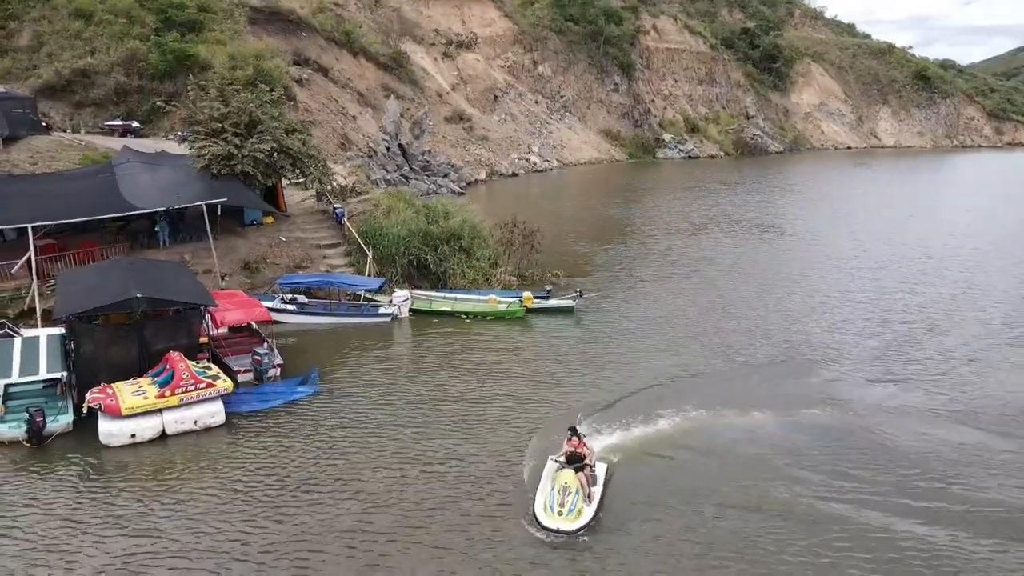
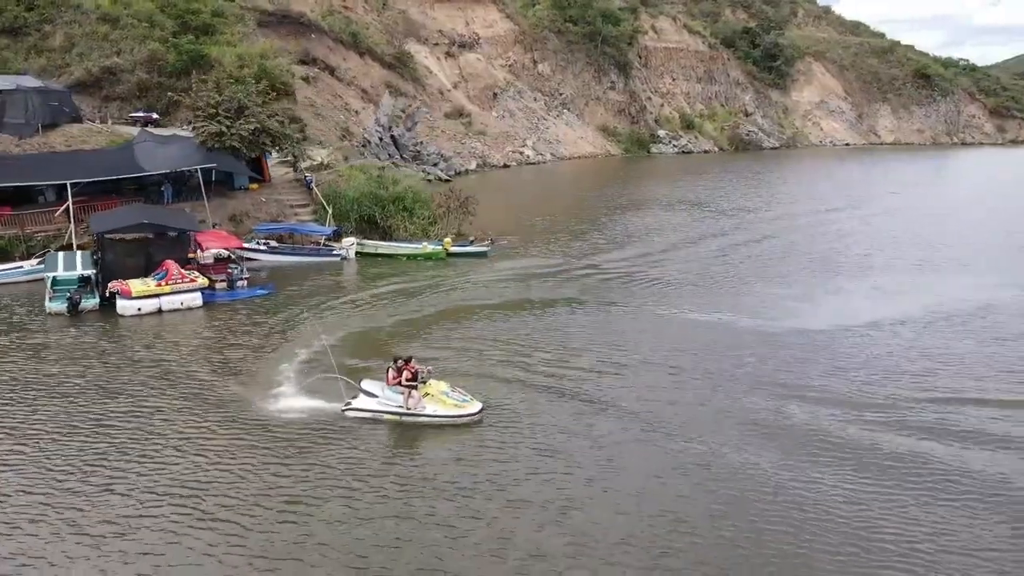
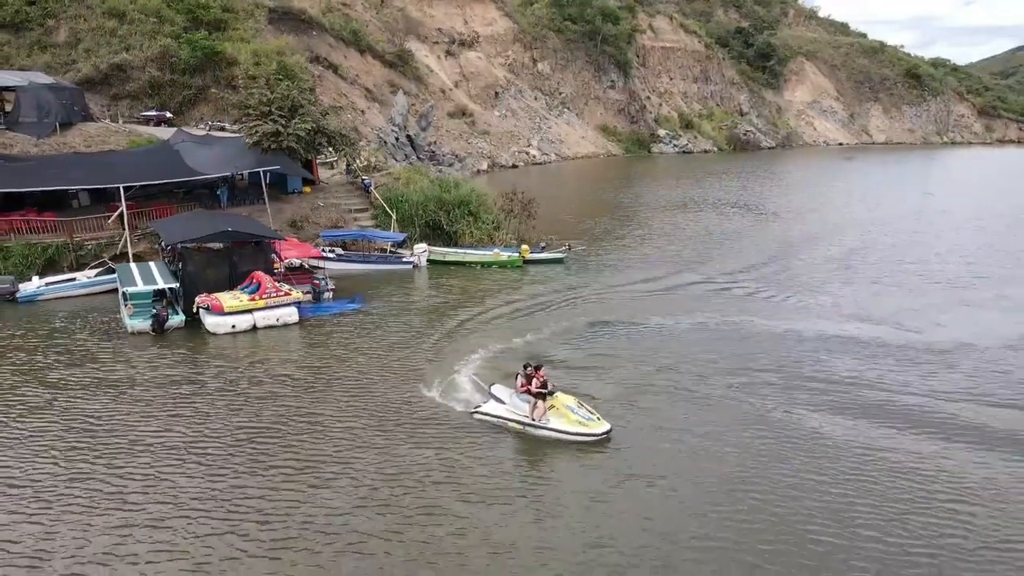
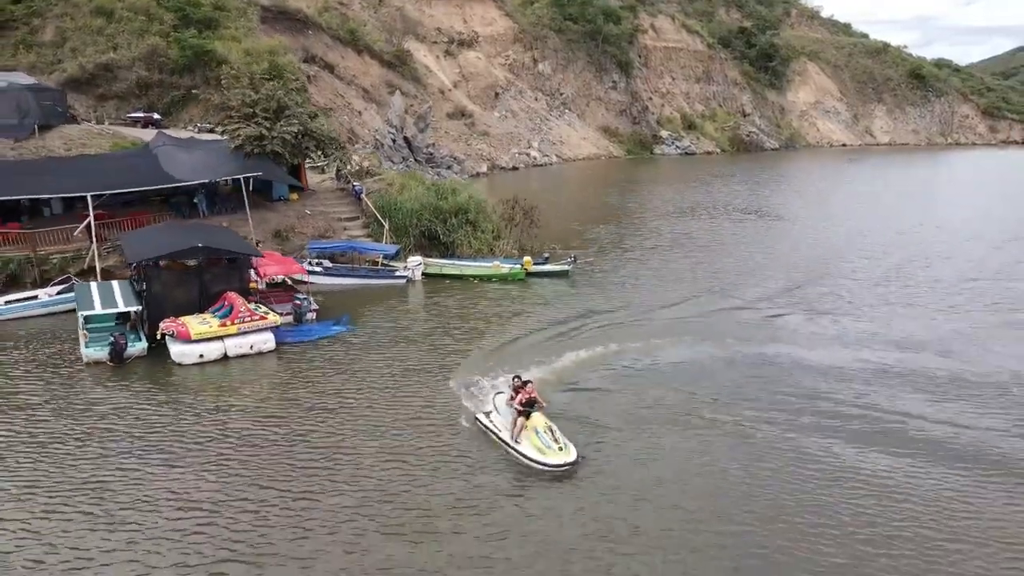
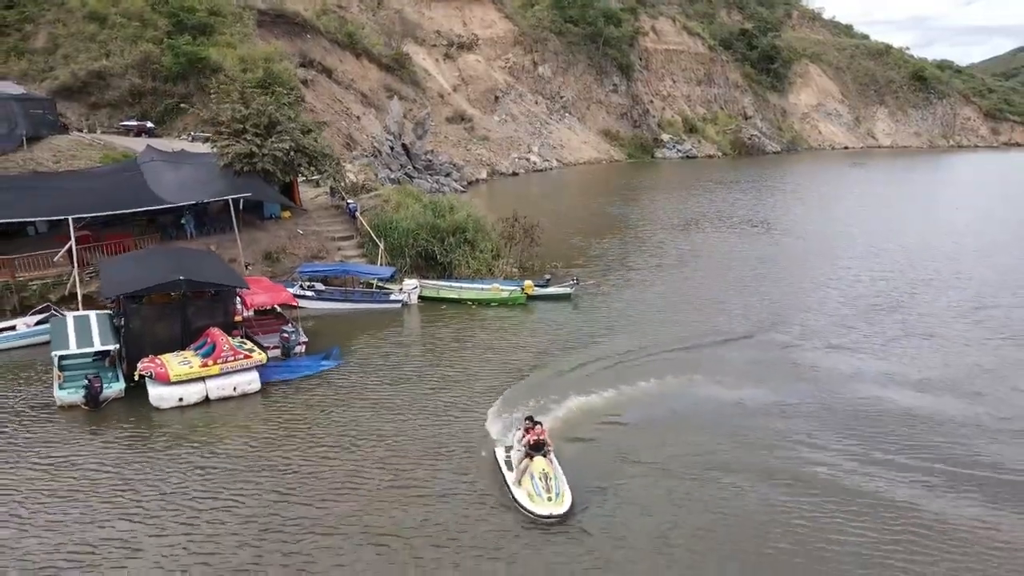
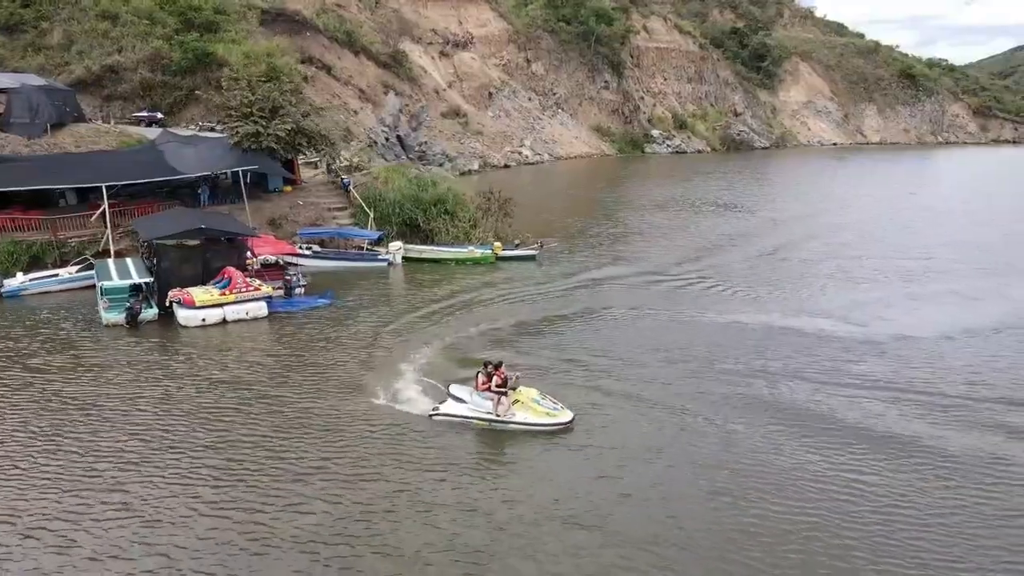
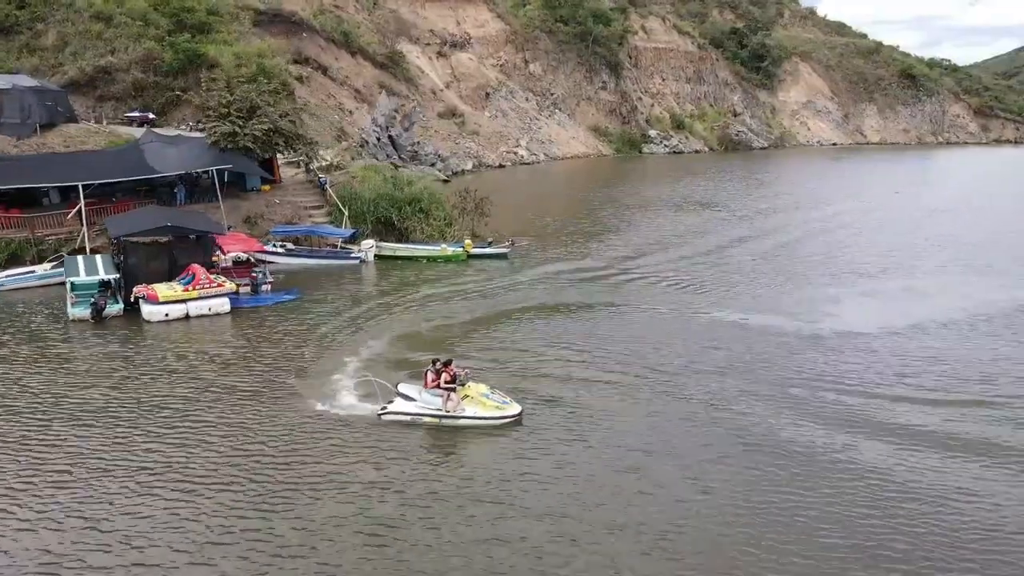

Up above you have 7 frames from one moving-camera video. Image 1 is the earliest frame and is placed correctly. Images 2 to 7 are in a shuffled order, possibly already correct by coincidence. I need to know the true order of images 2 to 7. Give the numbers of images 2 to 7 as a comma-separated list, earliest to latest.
5, 4, 3, 6, 7, 2
